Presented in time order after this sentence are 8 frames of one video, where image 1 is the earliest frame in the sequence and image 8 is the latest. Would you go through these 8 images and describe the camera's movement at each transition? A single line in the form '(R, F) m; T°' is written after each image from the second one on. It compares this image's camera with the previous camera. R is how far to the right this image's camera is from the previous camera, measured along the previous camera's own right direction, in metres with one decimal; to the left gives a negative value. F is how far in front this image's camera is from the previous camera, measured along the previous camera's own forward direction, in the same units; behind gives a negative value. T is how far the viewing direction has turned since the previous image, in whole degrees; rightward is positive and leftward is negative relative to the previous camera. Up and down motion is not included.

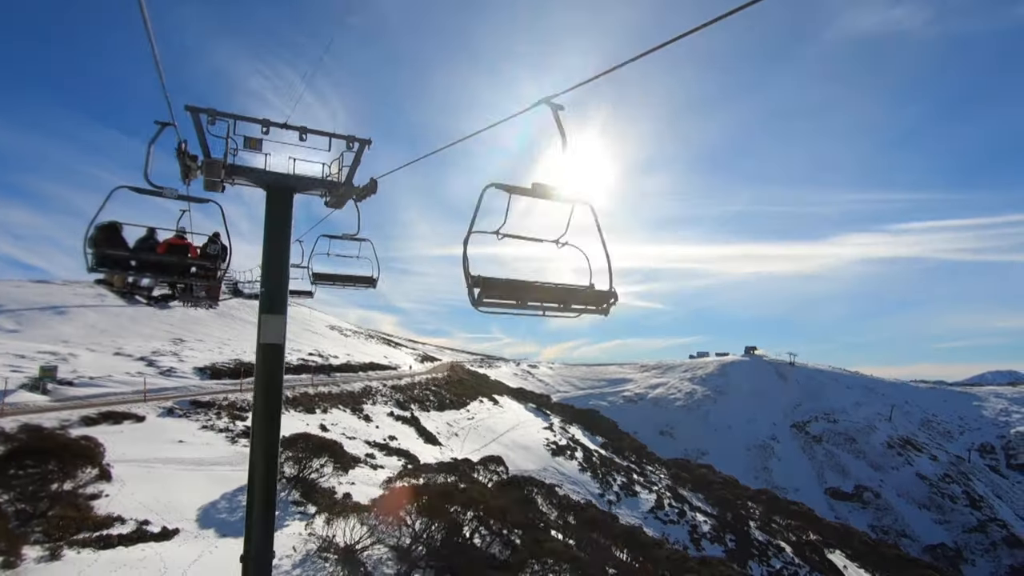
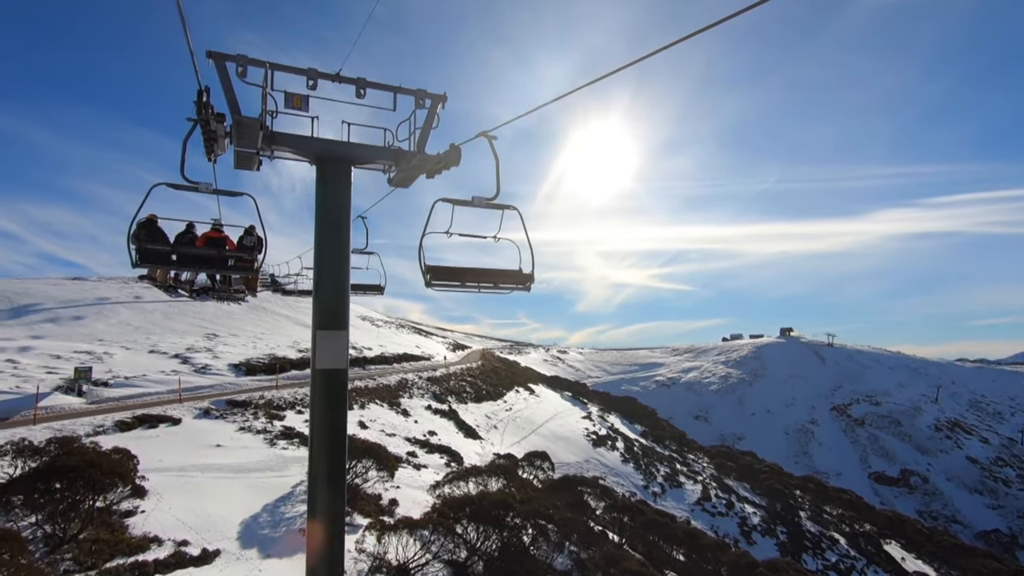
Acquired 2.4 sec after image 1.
(-0.8, +1.5) m; -3°
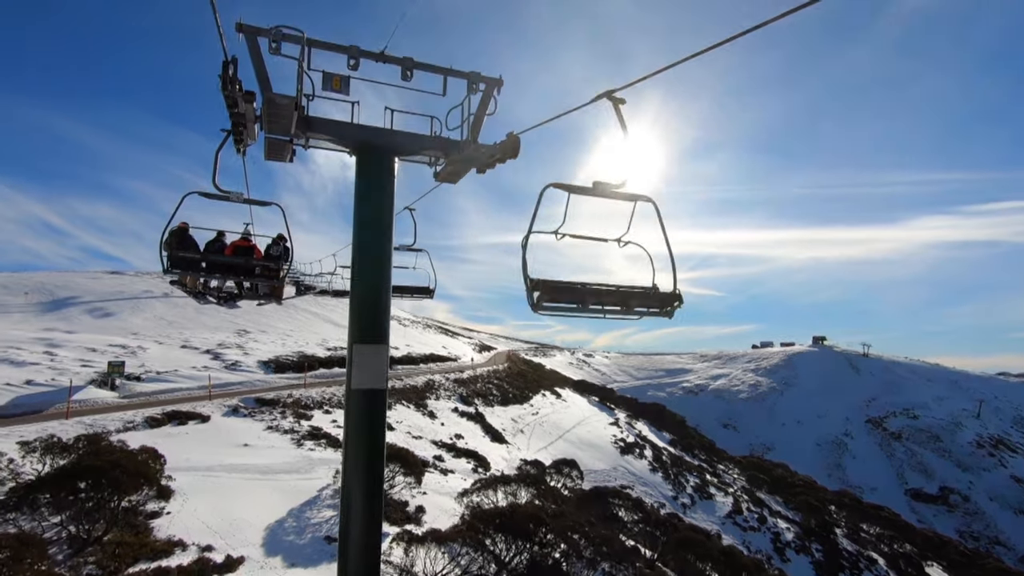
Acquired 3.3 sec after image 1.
(-0.3, +0.6) m; -3°
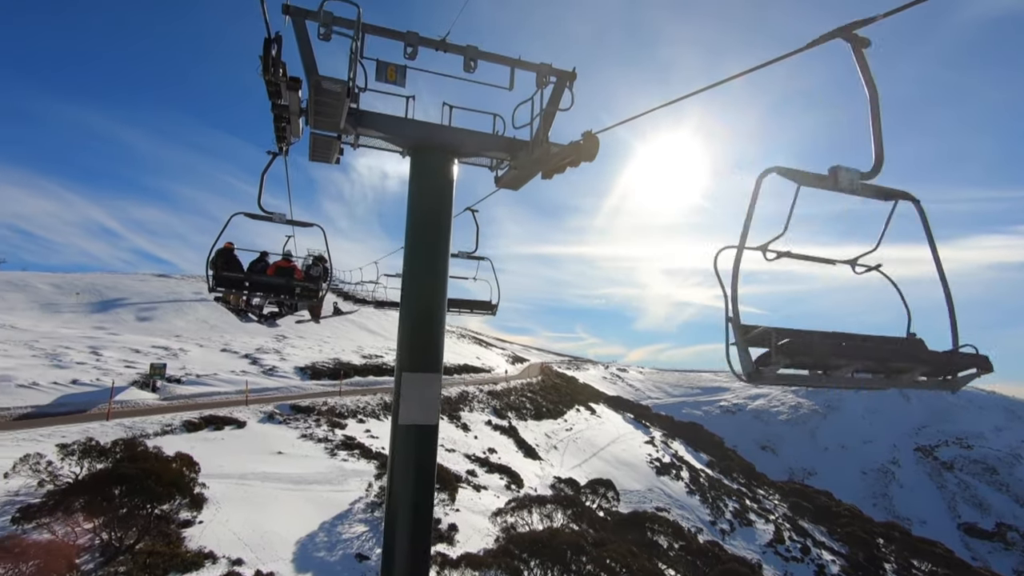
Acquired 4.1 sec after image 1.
(-0.2, +0.5) m; -3°
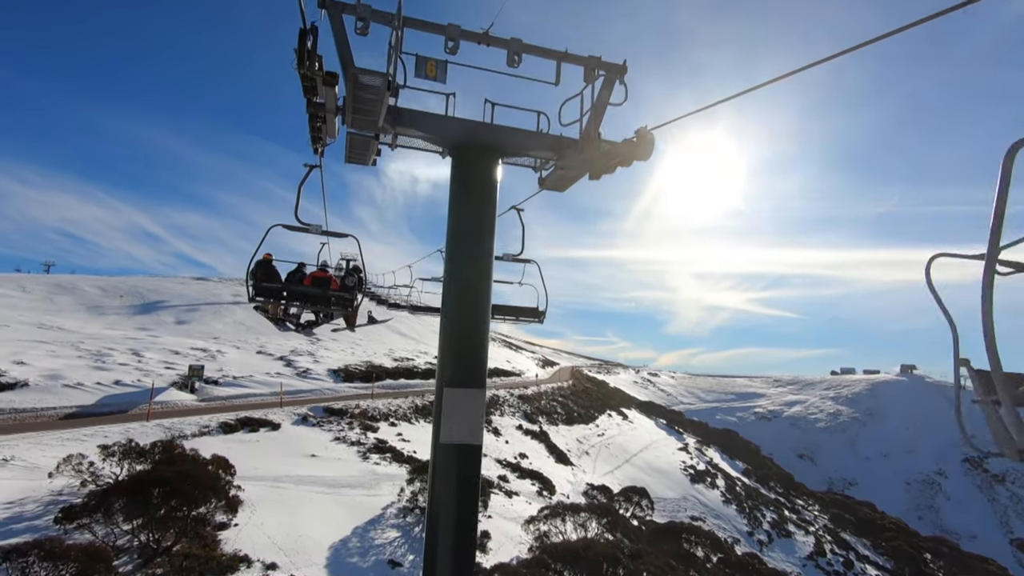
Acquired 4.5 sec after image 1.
(-0.1, +0.2) m; -3°
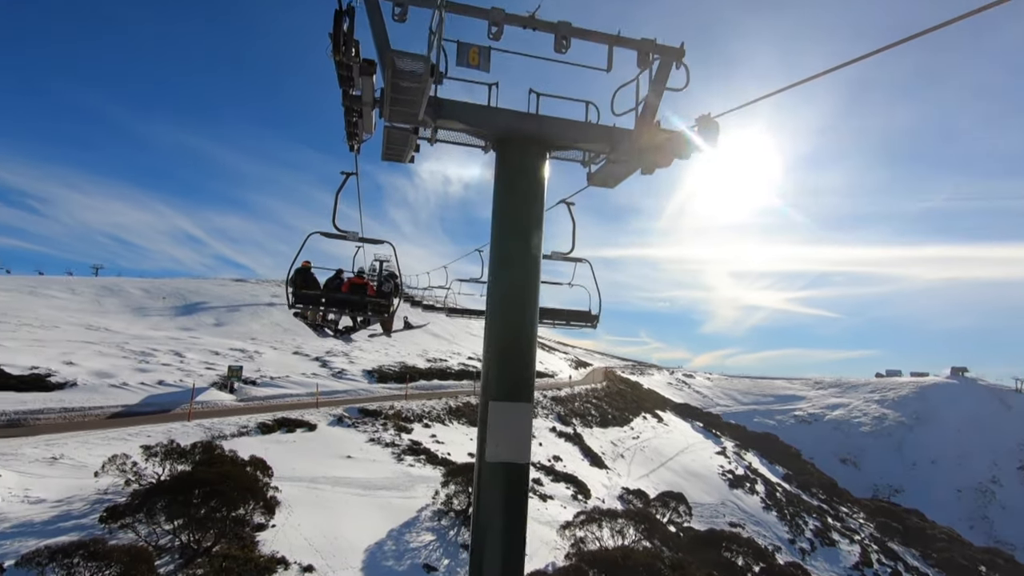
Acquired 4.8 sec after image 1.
(-0.1, +0.2) m; -3°
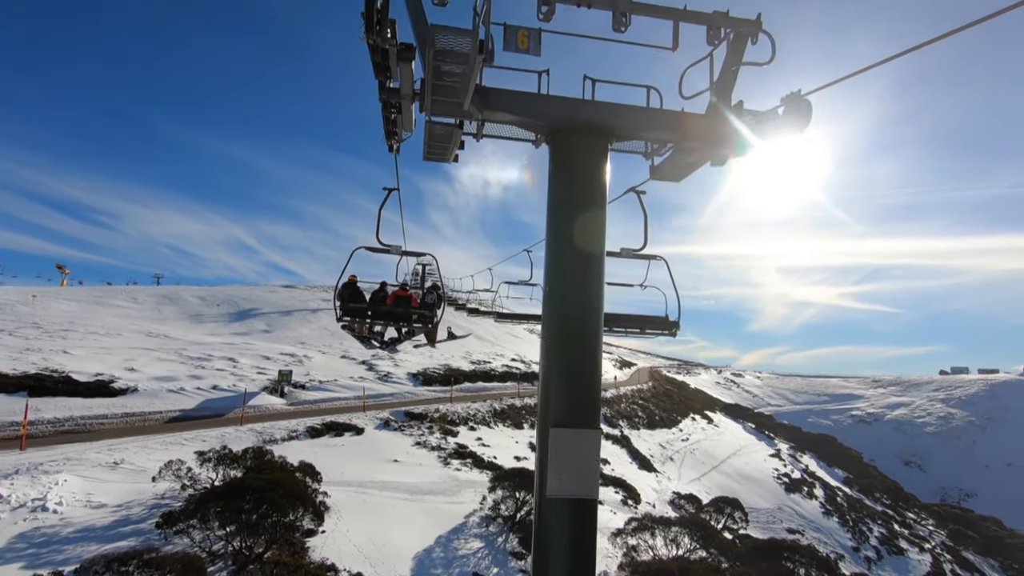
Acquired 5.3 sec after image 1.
(-0.1, +0.3) m; -4°
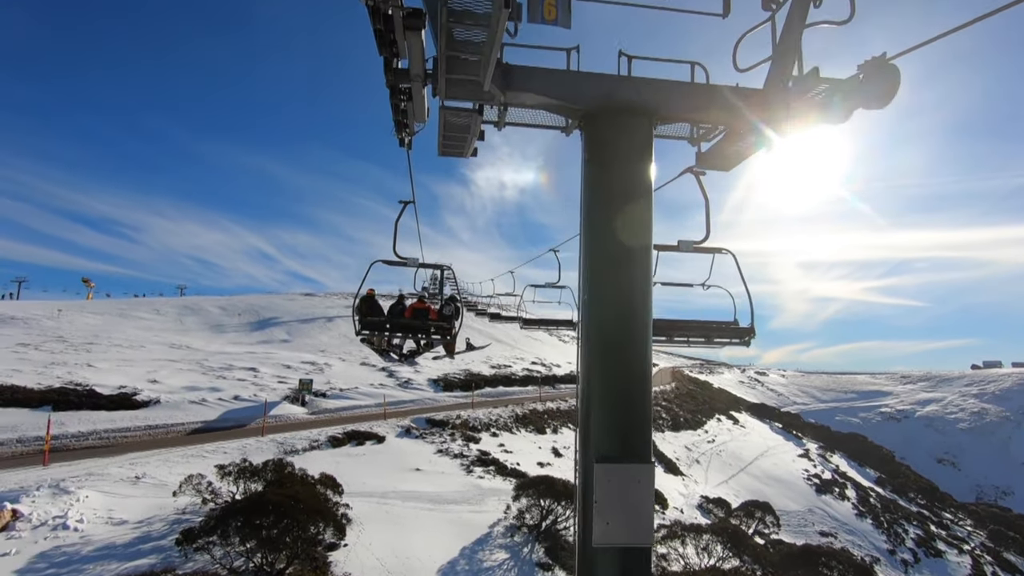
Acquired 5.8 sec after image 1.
(-0.1, +0.3) m; -2°
